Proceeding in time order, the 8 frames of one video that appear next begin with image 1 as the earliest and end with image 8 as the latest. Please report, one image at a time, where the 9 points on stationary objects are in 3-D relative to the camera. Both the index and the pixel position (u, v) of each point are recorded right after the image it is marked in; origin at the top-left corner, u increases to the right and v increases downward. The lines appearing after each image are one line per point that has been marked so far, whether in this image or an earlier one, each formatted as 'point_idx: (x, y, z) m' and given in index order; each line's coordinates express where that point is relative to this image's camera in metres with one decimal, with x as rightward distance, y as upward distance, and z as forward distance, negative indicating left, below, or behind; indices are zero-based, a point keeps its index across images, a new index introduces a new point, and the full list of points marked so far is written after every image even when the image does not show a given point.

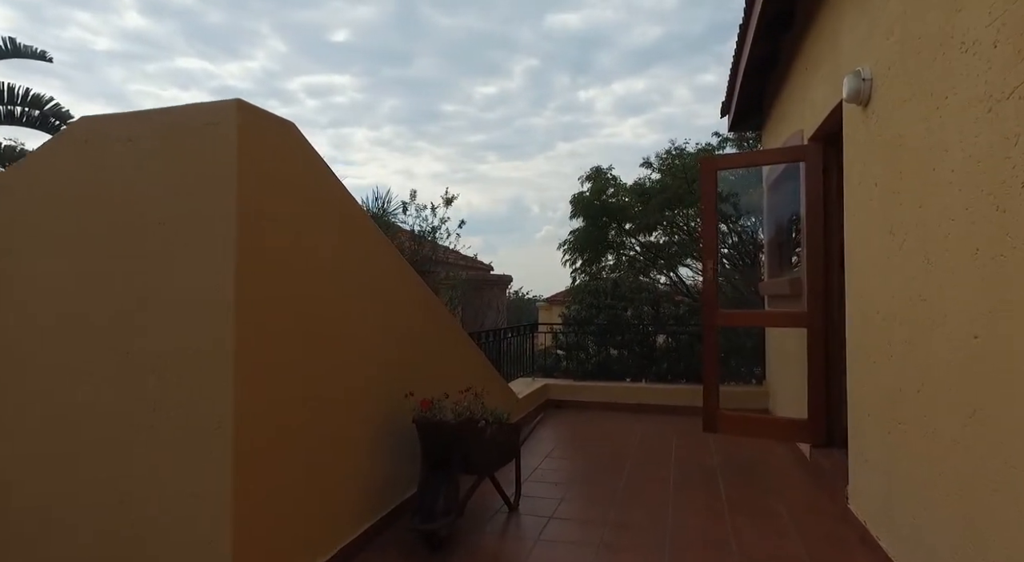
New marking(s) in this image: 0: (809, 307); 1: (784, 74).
0: (+1.7, -0.1, +4.1) m
1: (+1.9, +1.4, +5.0) m
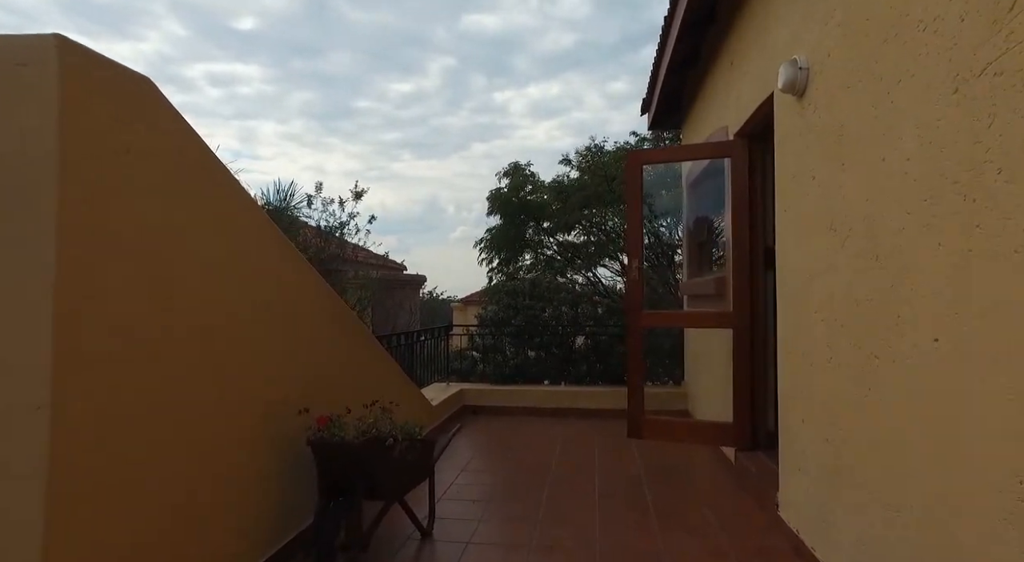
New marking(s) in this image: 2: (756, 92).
0: (+1.3, -0.1, +4.0) m
1: (+1.4, +1.4, +4.9) m
2: (+1.3, +1.0, +3.6) m
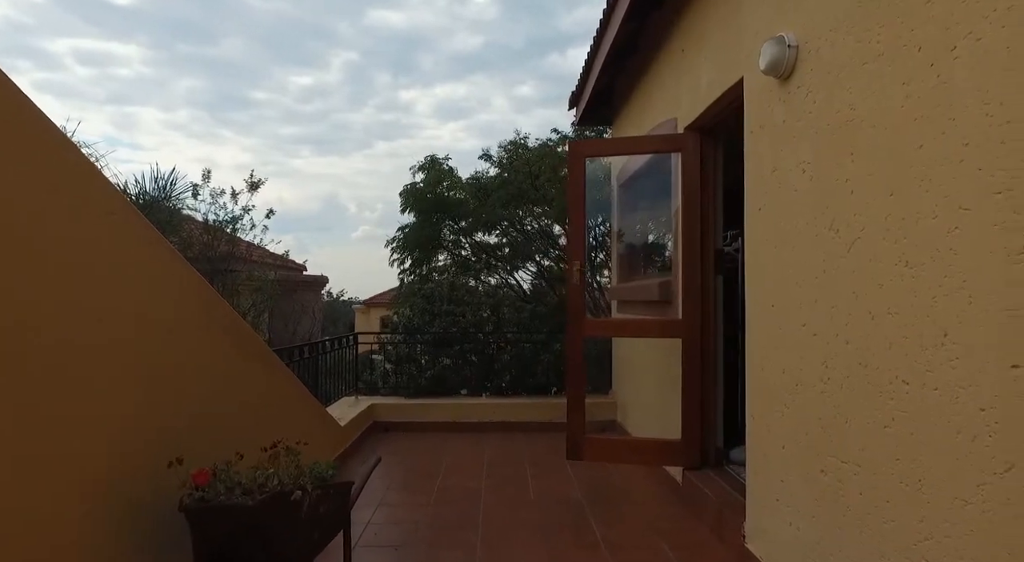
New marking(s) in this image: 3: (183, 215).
0: (+0.9, -0.2, +3.6) m
1: (+0.9, +1.4, +4.6) m
2: (+0.9, +0.9, +3.3) m
3: (-2.6, +0.5, +5.5) m
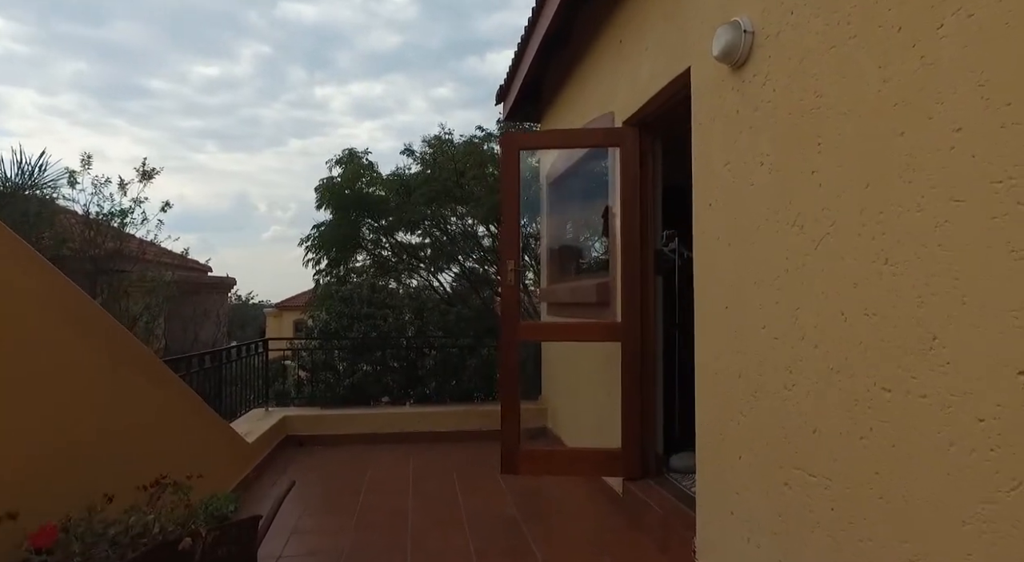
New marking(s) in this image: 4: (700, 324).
0: (+0.6, -0.2, +3.5) m
1: (+0.4, +1.4, +4.4) m
2: (+0.6, +0.9, +3.1) m
3: (-3.2, +0.5, +5.0) m
4: (+0.7, -0.2, +2.6) m
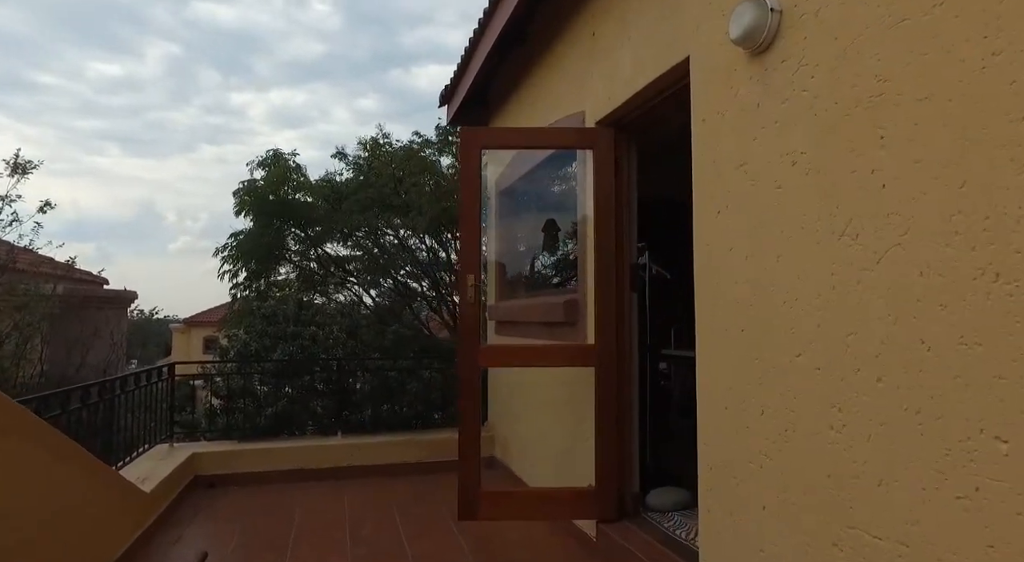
0: (+0.4, -0.3, +3.1) m
1: (+0.1, +1.3, +4.1) m
2: (+0.5, +0.9, +2.8) m
3: (-3.5, +0.5, +4.2) m
4: (+0.6, -0.2, +2.3) m
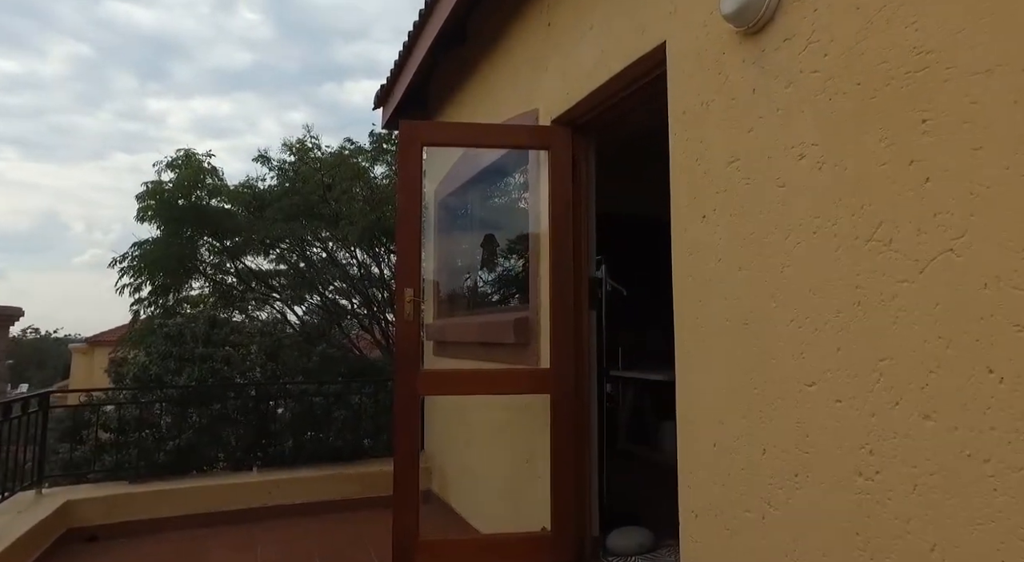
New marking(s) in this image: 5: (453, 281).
0: (+0.2, -0.3, +2.7) m
1: (-0.2, +1.2, +3.7) m
2: (+0.3, +0.8, +2.5) m
3: (-3.8, +0.4, +3.5) m
4: (+0.5, -0.3, +1.9) m
5: (-0.3, 0.0, +3.0) m
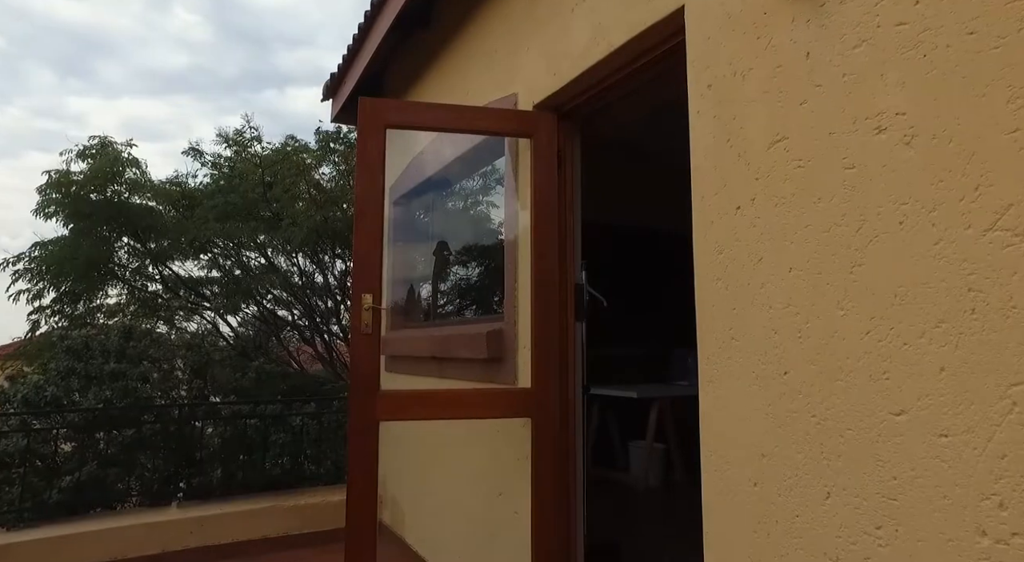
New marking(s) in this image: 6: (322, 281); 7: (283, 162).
0: (+0.1, -0.3, +2.4) m
1: (-0.3, +1.2, +3.4) m
2: (+0.3, +0.8, +2.2) m
3: (-3.9, +0.4, +2.8) m
4: (+0.5, -0.3, +1.6) m
5: (-0.4, 0.0, +2.6) m
6: (-1.5, 0.0, +5.5) m
7: (-1.8, +0.9, +5.4) m
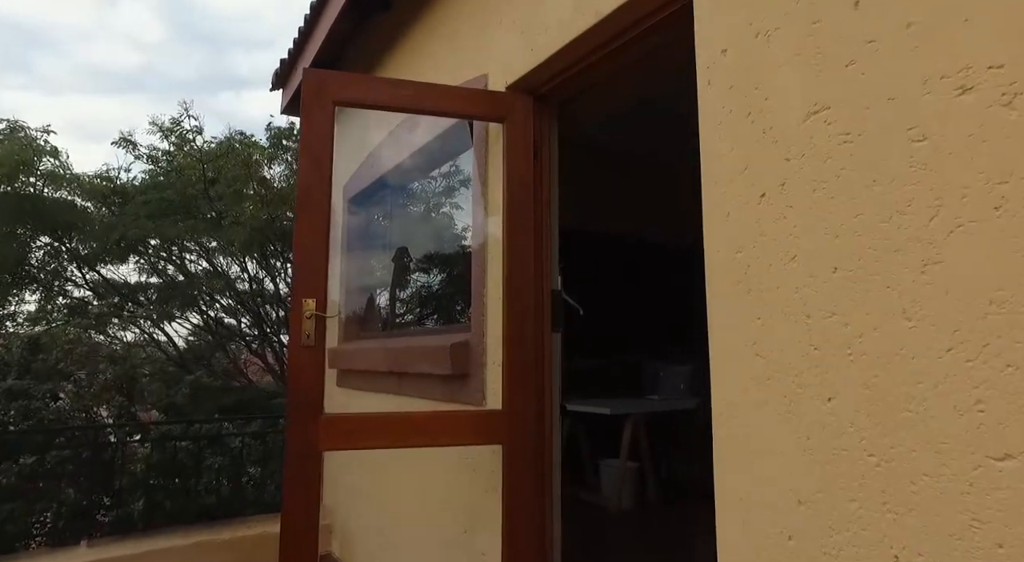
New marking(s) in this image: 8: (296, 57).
0: (0.0, -0.4, +2.1) m
1: (-0.4, +1.2, +3.0) m
2: (+0.2, +0.8, +1.9) m
3: (-4.0, +0.4, +2.2) m
4: (+0.4, -0.3, +1.3) m
5: (-0.5, -0.1, +2.3) m
6: (-1.7, 0.0, +5.0) m
7: (-2.0, +0.9, +5.0) m
8: (-1.2, +1.2, +3.9) m
